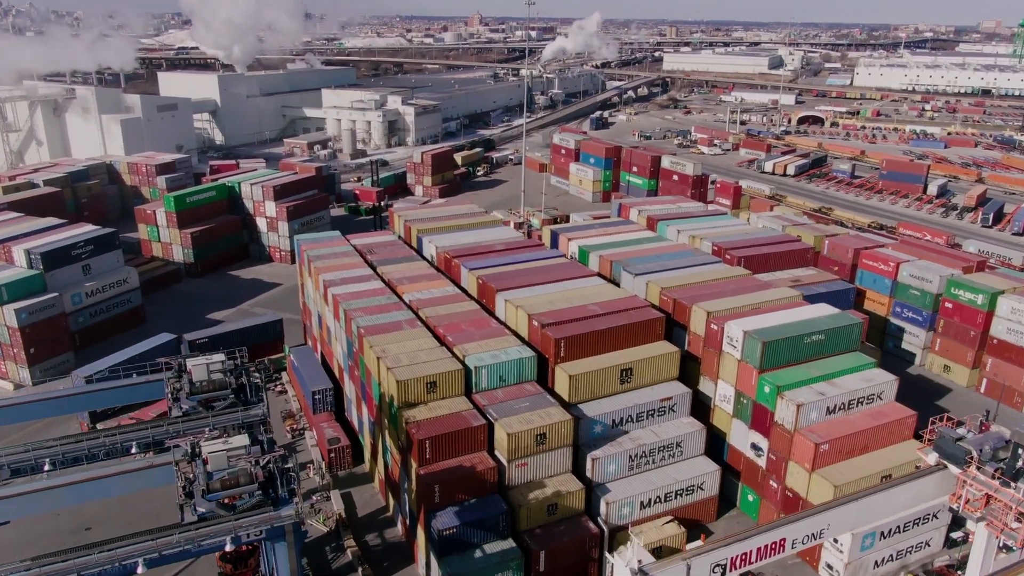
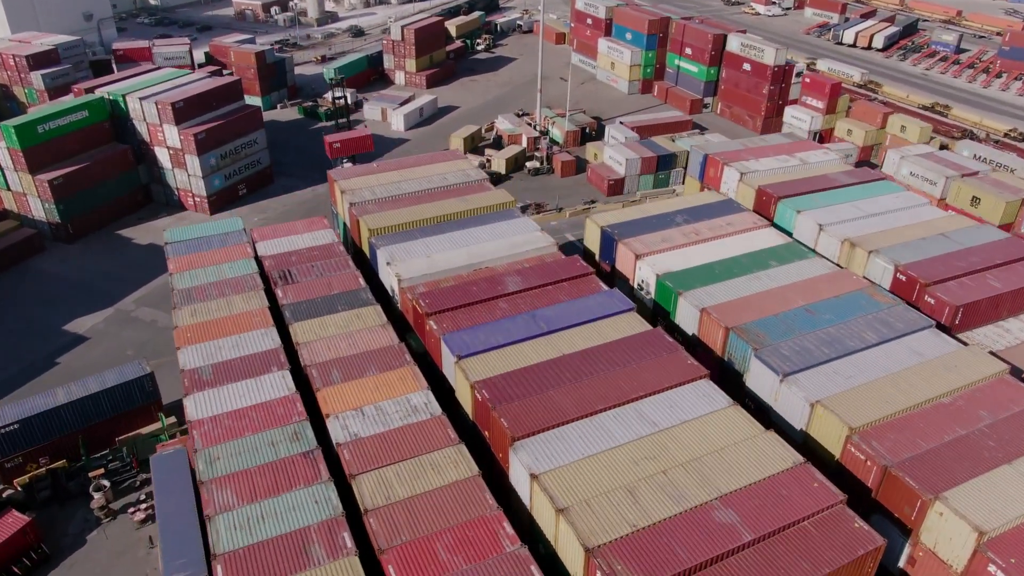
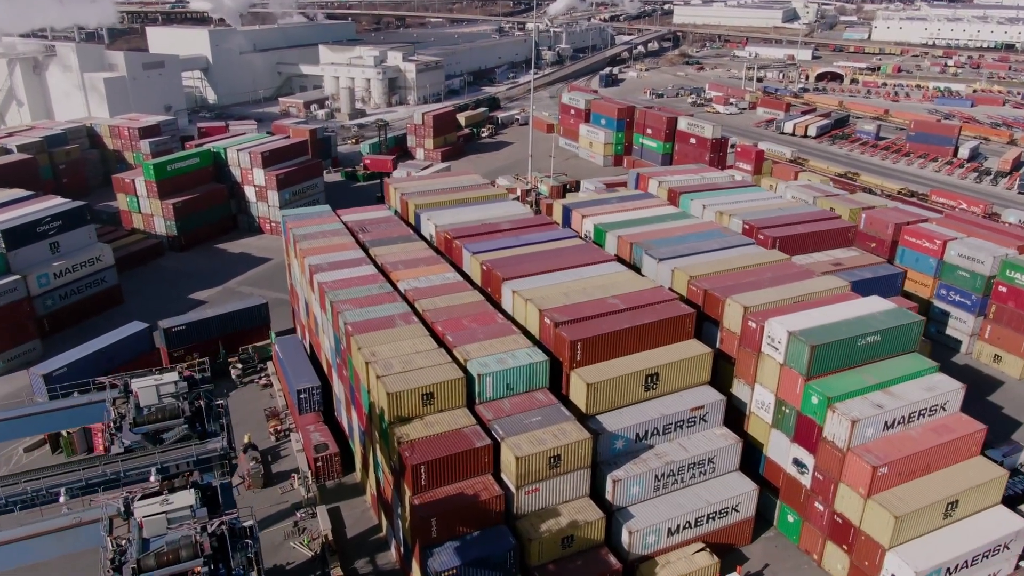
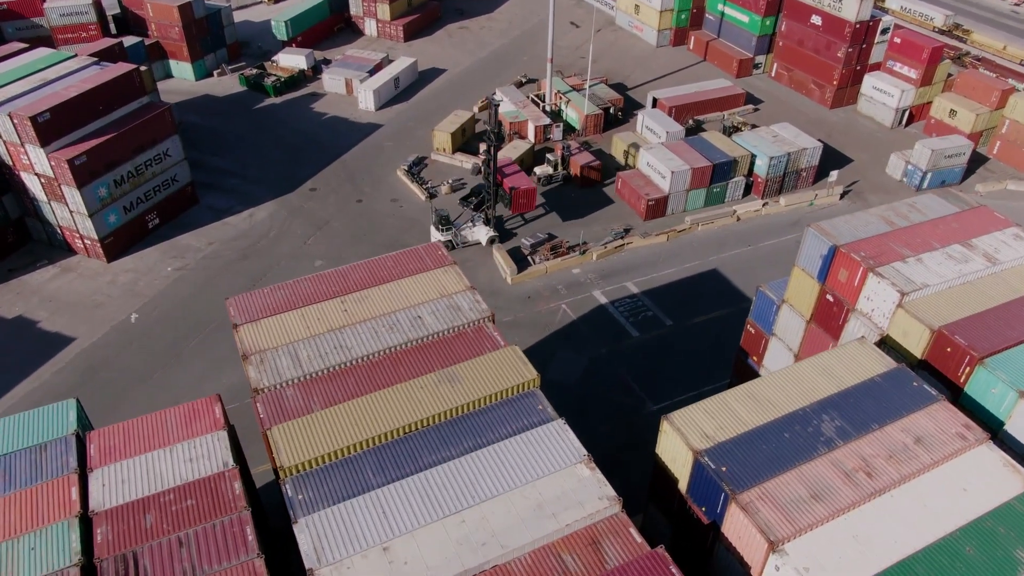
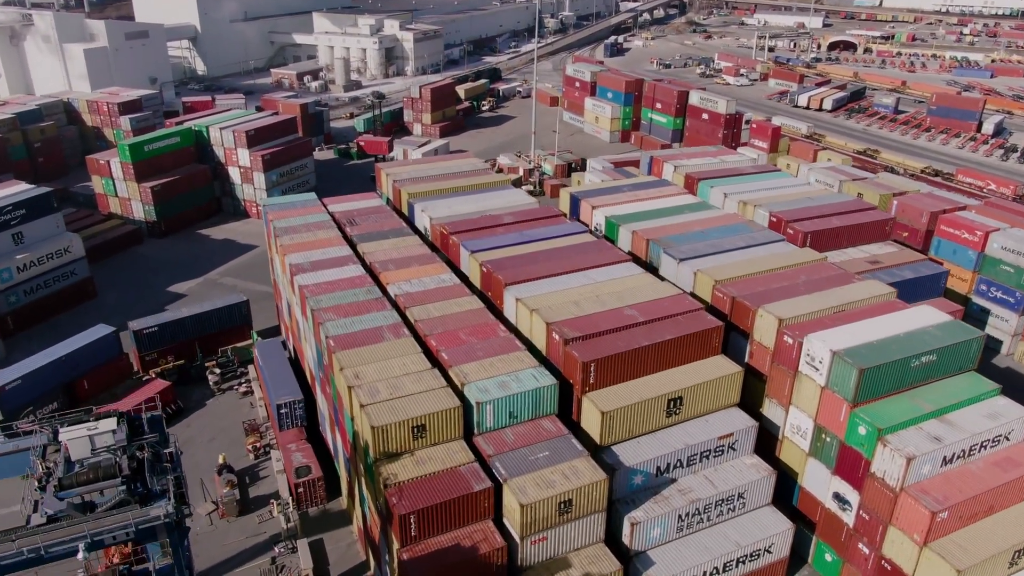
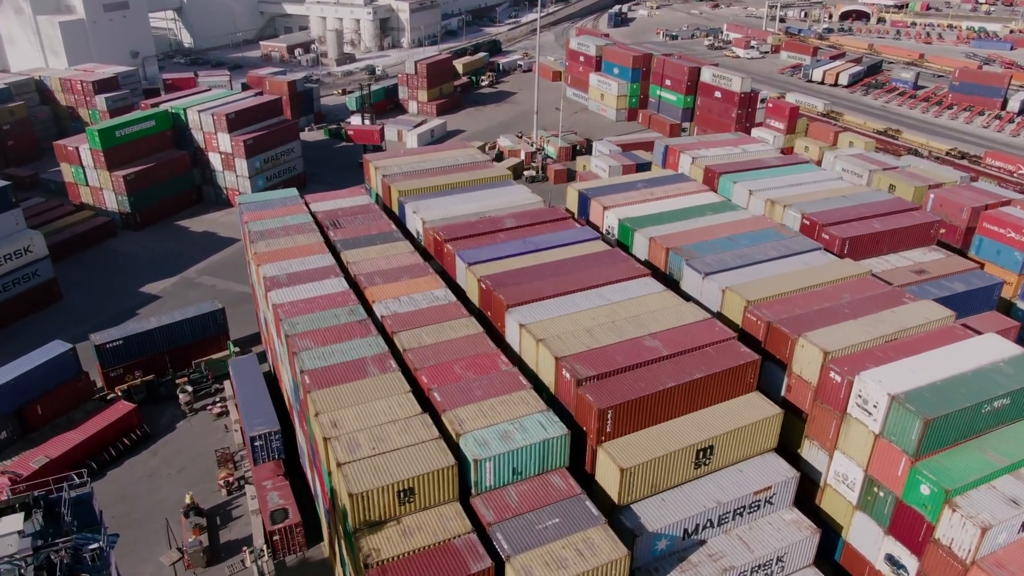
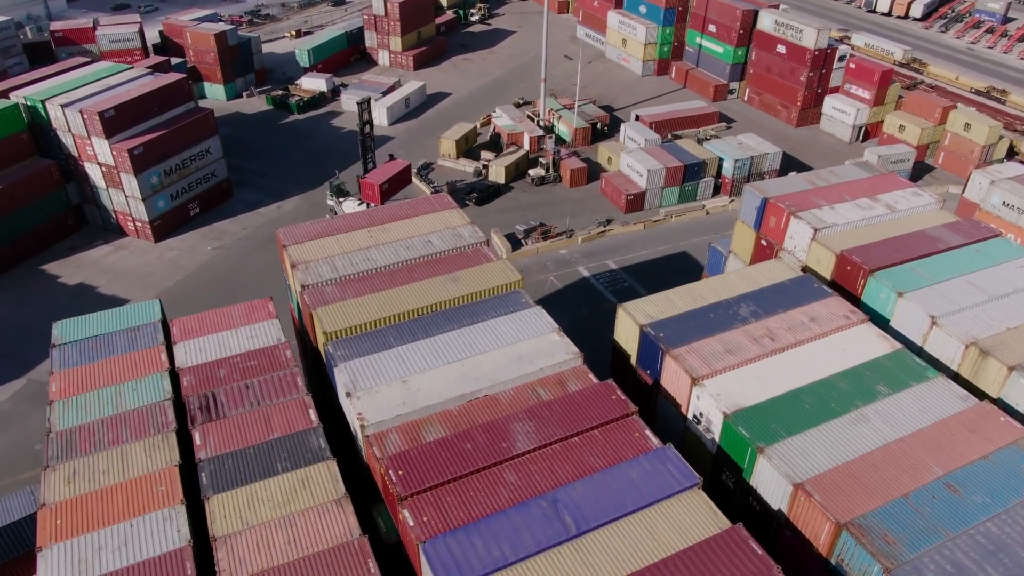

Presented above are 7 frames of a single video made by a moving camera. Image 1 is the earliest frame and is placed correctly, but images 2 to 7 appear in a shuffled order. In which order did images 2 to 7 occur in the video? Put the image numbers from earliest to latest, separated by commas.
3, 5, 6, 2, 7, 4
